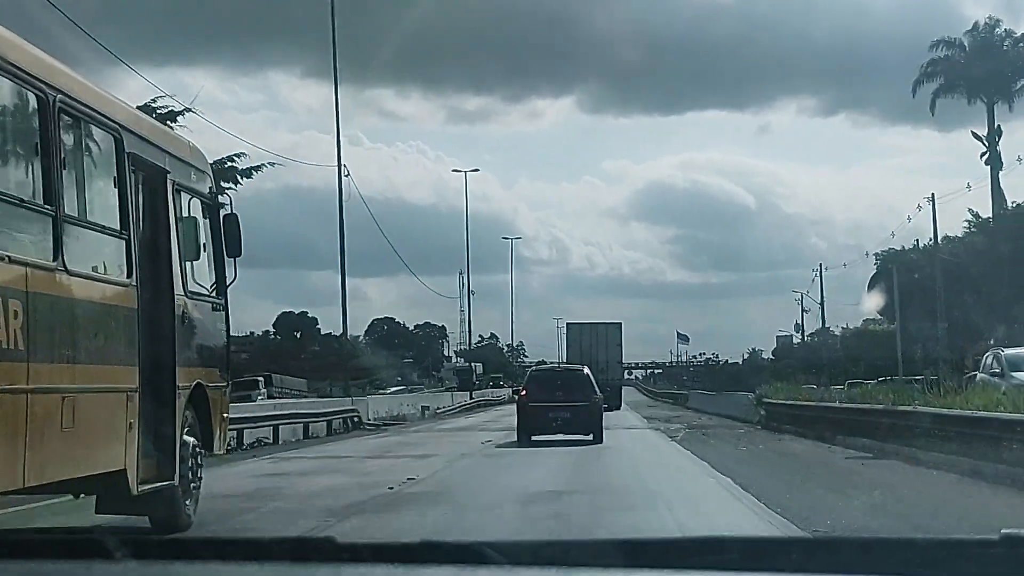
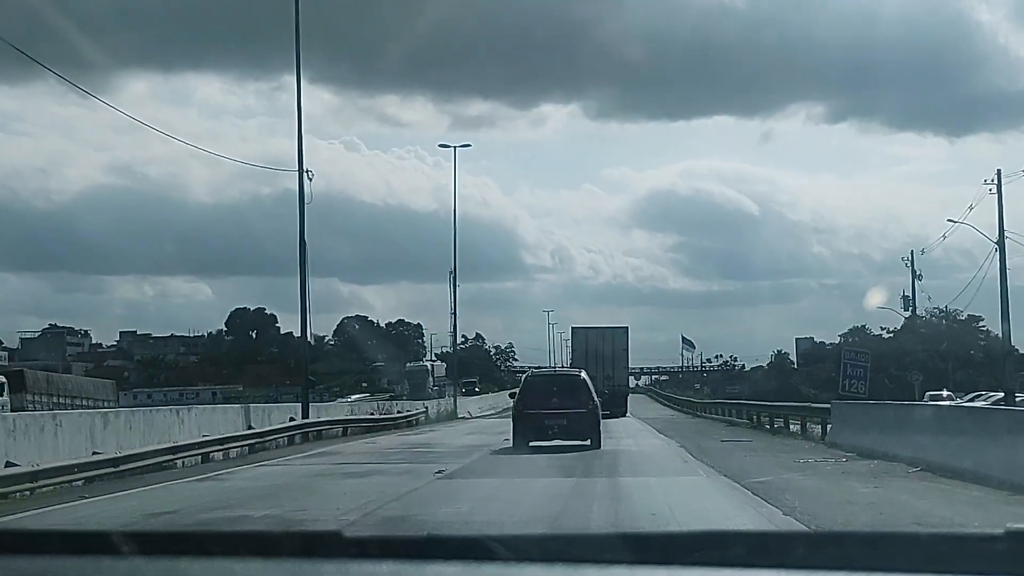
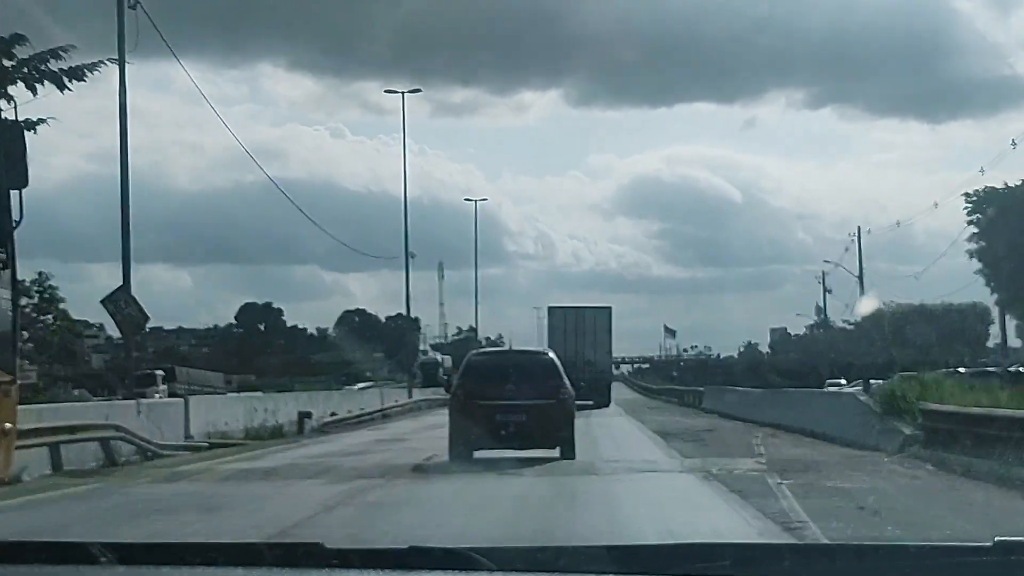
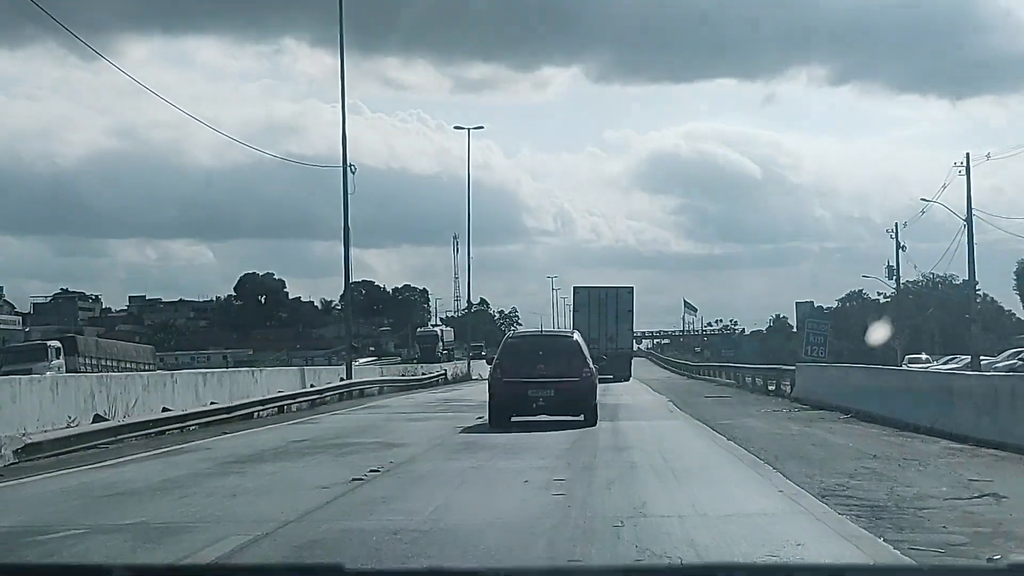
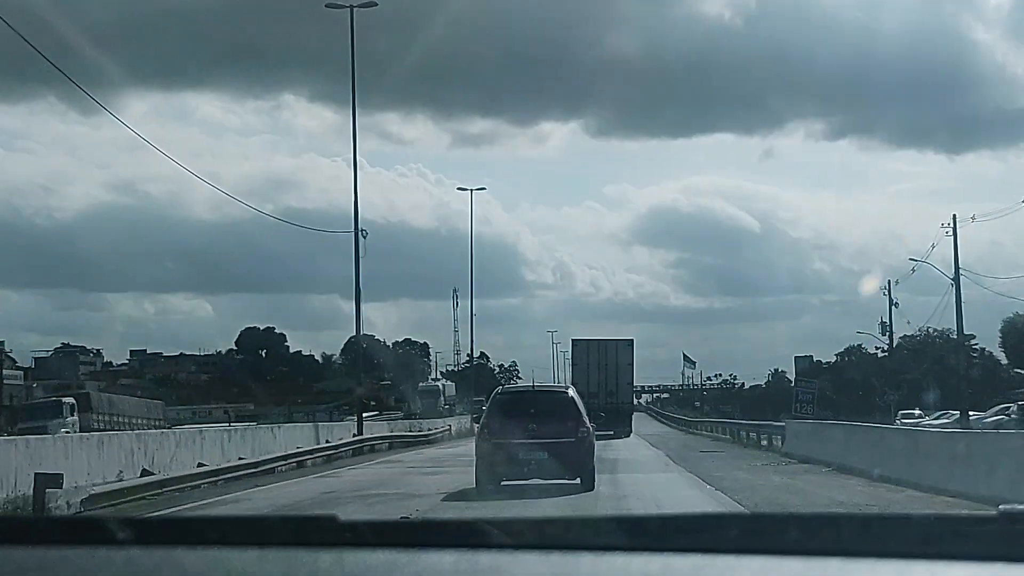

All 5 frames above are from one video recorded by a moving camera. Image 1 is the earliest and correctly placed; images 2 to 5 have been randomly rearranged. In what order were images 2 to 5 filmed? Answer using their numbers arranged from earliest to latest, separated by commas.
3, 5, 4, 2
